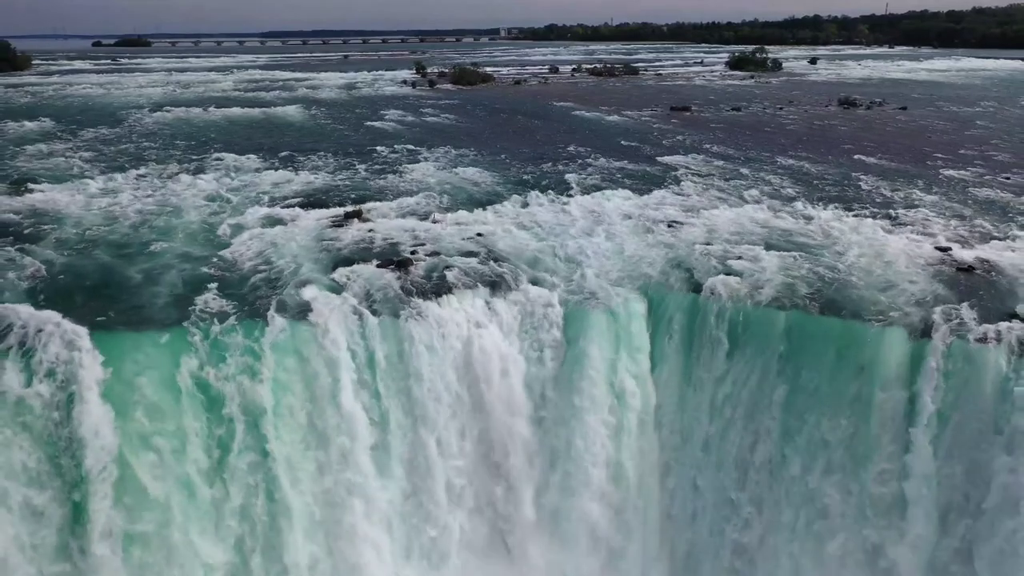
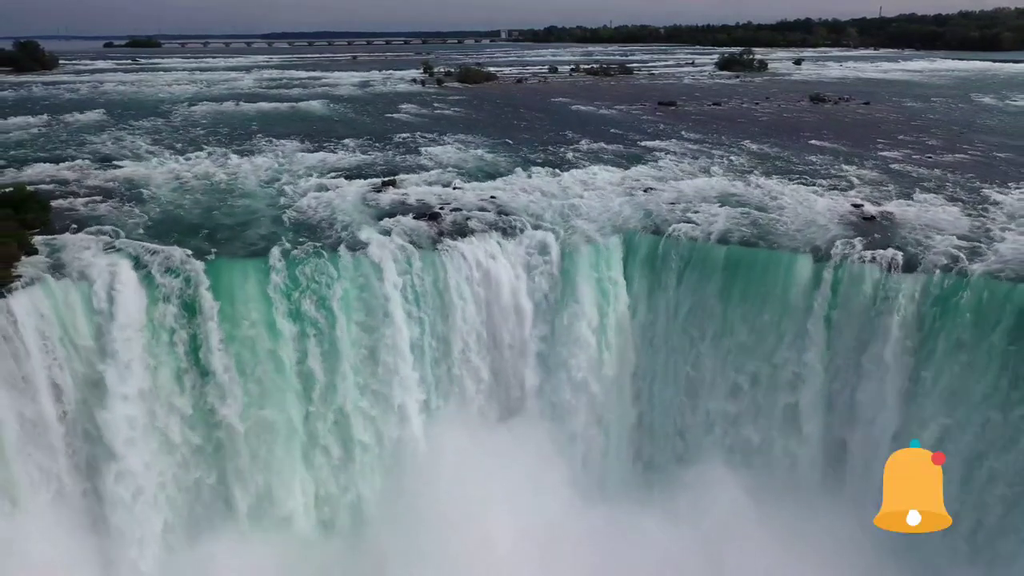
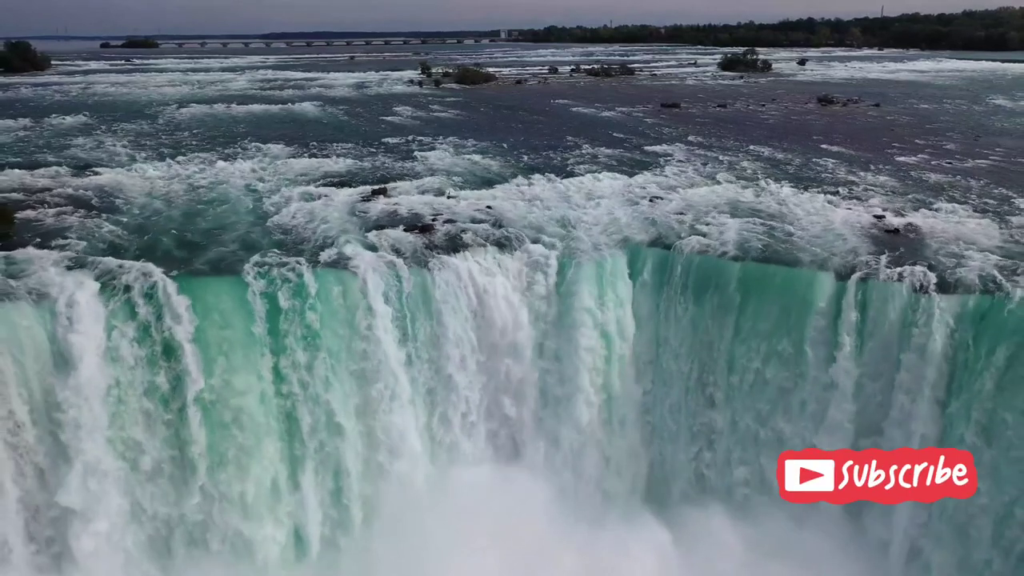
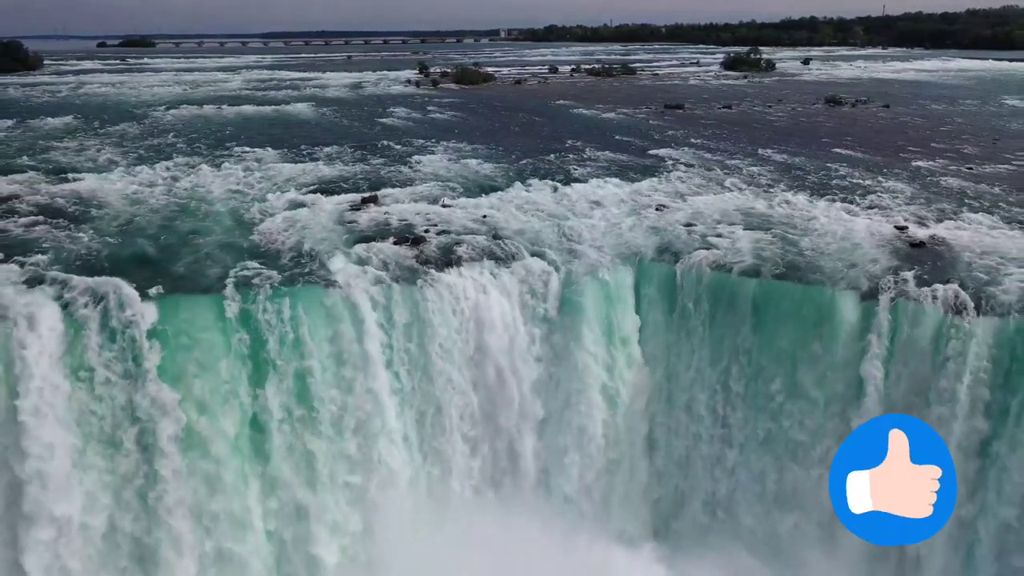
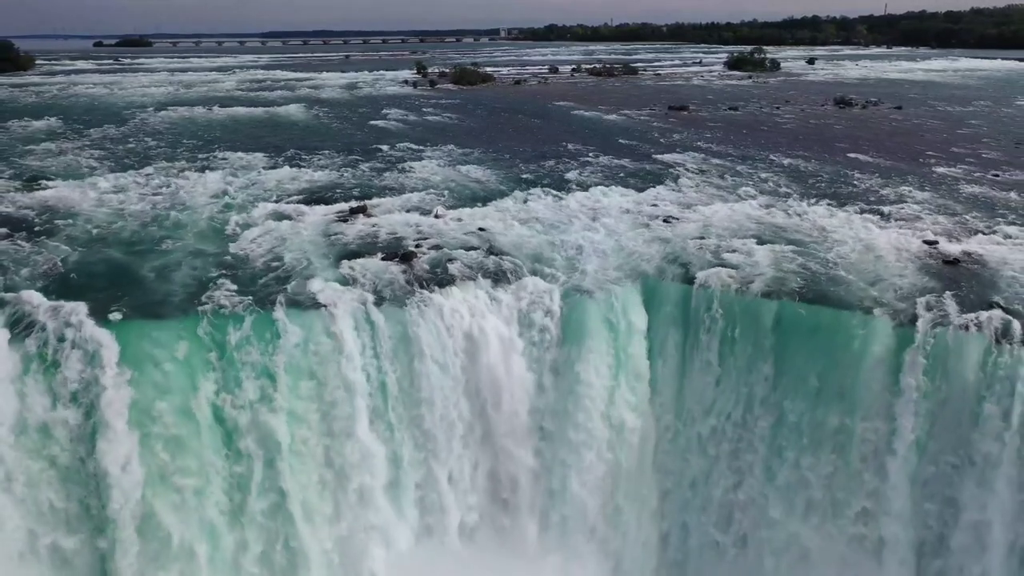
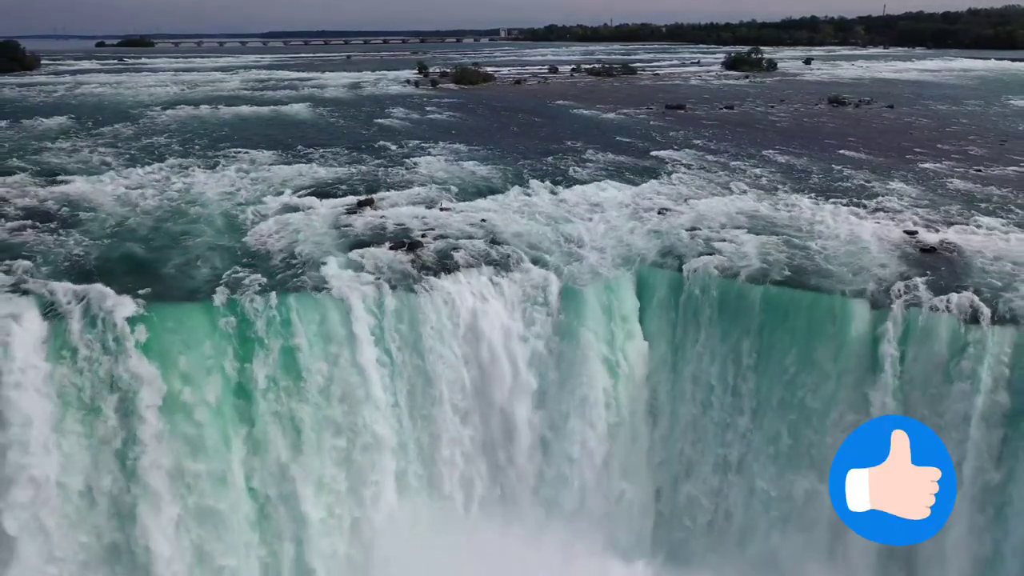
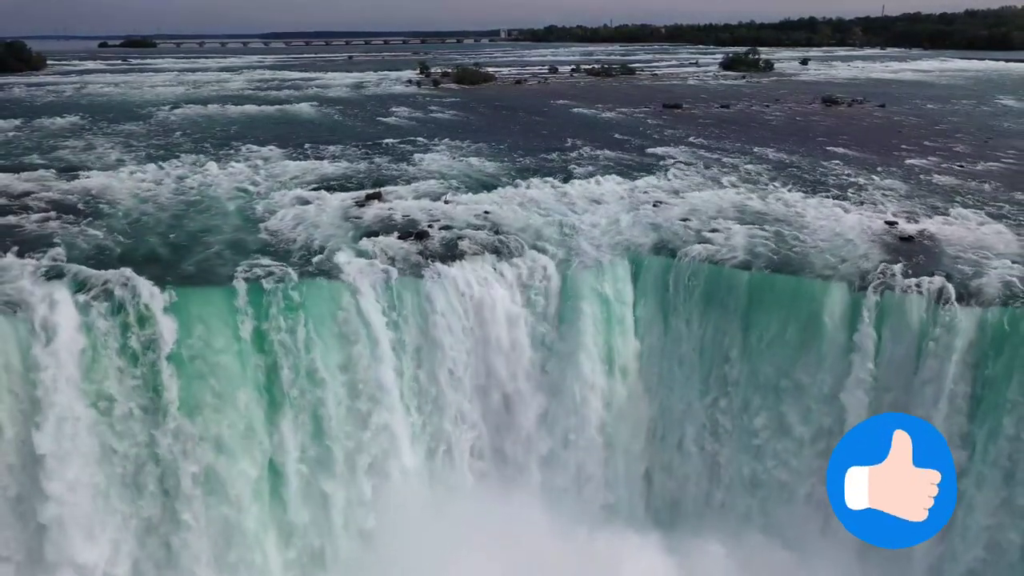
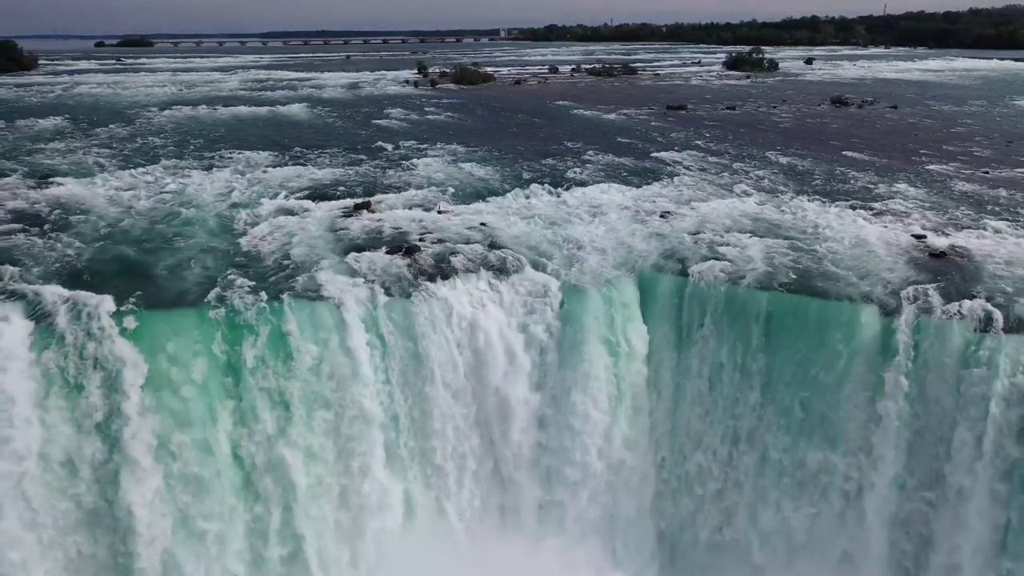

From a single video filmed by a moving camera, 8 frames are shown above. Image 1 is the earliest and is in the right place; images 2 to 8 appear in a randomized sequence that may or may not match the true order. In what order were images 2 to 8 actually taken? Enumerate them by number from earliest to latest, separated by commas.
5, 8, 6, 4, 7, 3, 2
